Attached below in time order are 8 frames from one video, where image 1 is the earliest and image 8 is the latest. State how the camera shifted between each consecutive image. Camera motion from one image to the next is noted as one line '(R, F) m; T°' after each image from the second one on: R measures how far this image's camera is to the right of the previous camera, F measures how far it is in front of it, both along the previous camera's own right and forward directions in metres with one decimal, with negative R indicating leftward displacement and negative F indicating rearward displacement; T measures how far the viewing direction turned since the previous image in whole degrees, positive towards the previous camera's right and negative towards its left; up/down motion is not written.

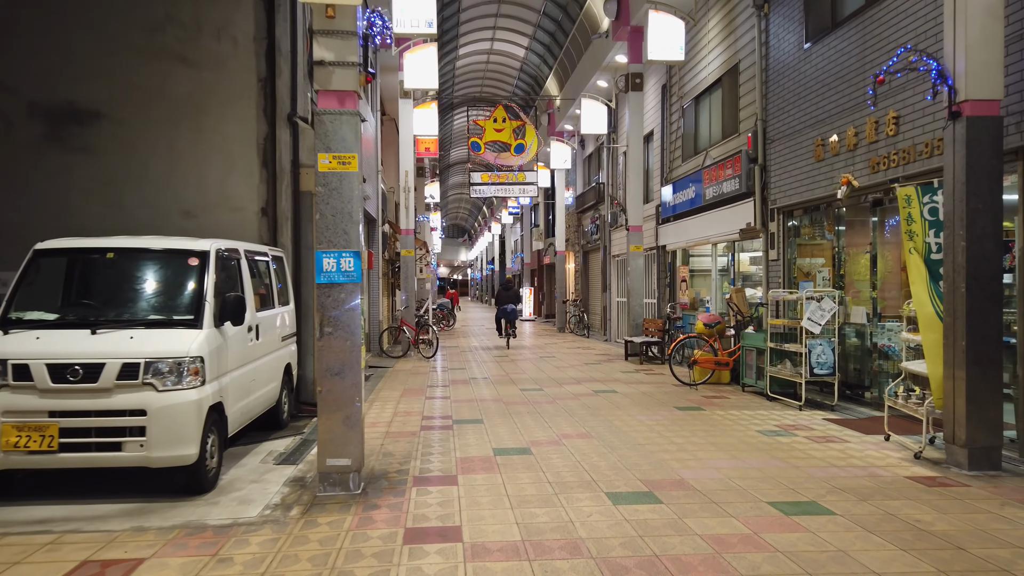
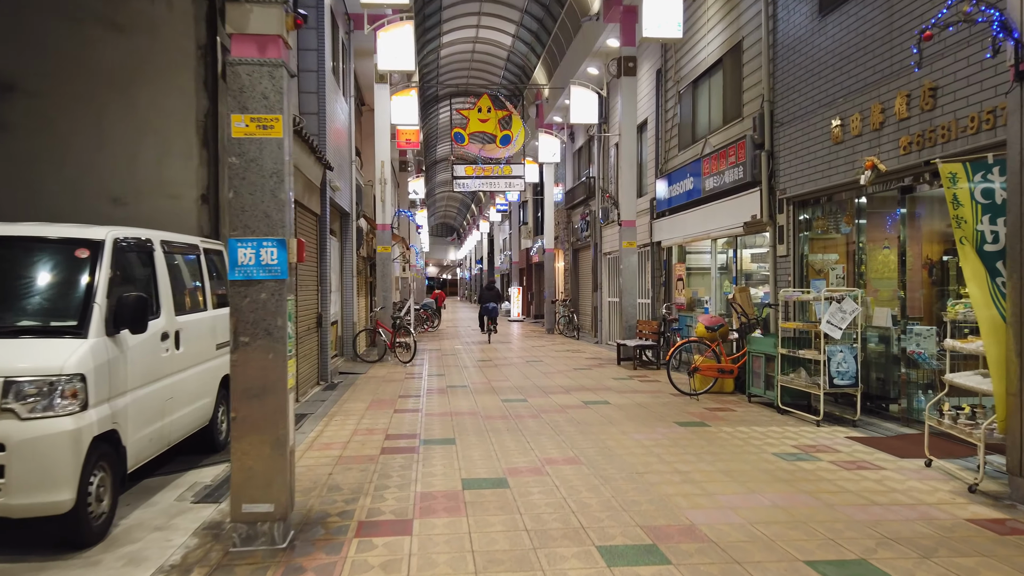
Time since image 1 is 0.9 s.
(+0.1, +0.9) m; +1°
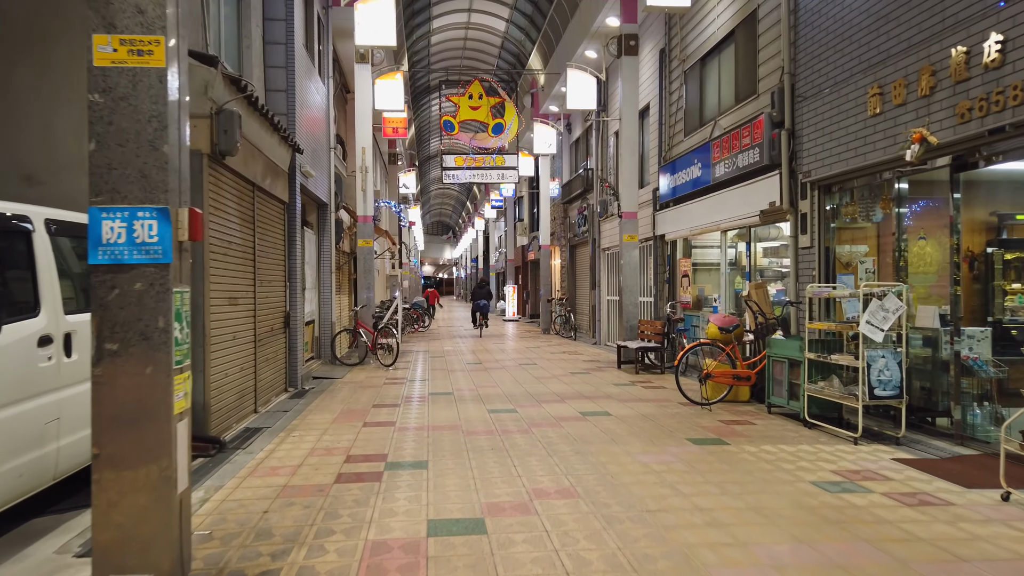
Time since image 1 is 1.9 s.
(+0.1, +0.9) m; 0°
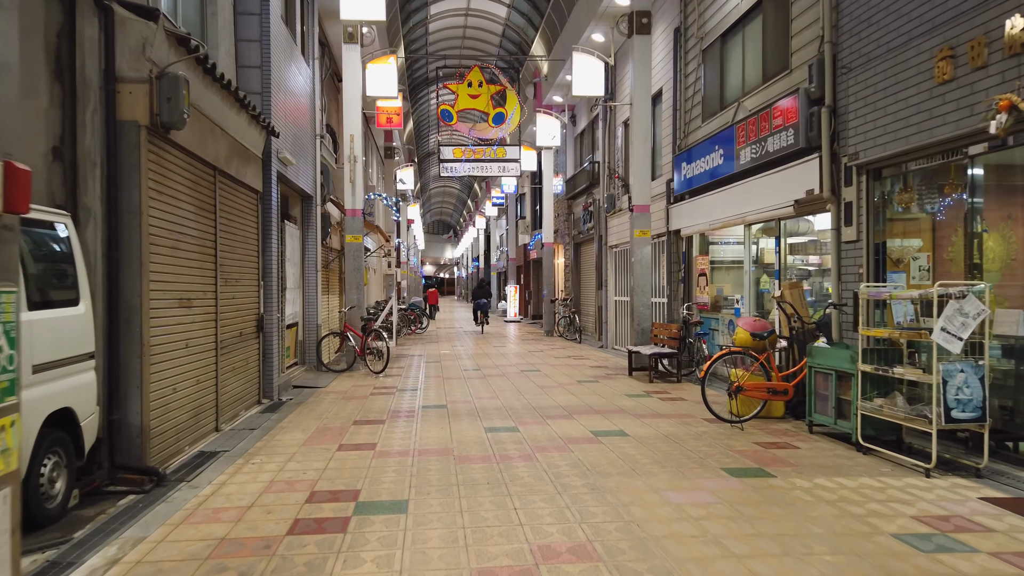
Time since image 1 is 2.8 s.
(0.0, +0.9) m; 0°
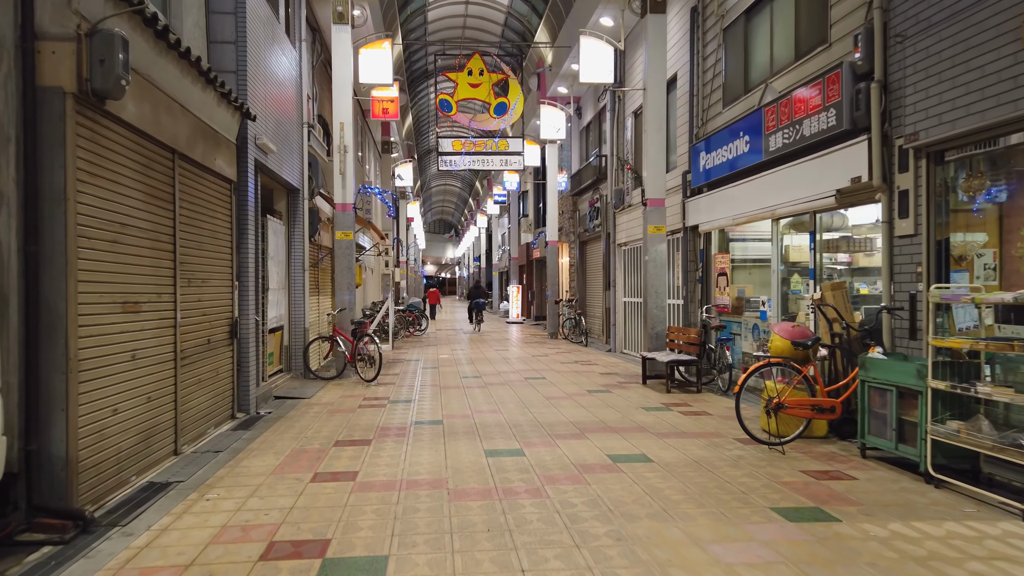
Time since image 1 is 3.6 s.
(0.0, +0.8) m; 0°
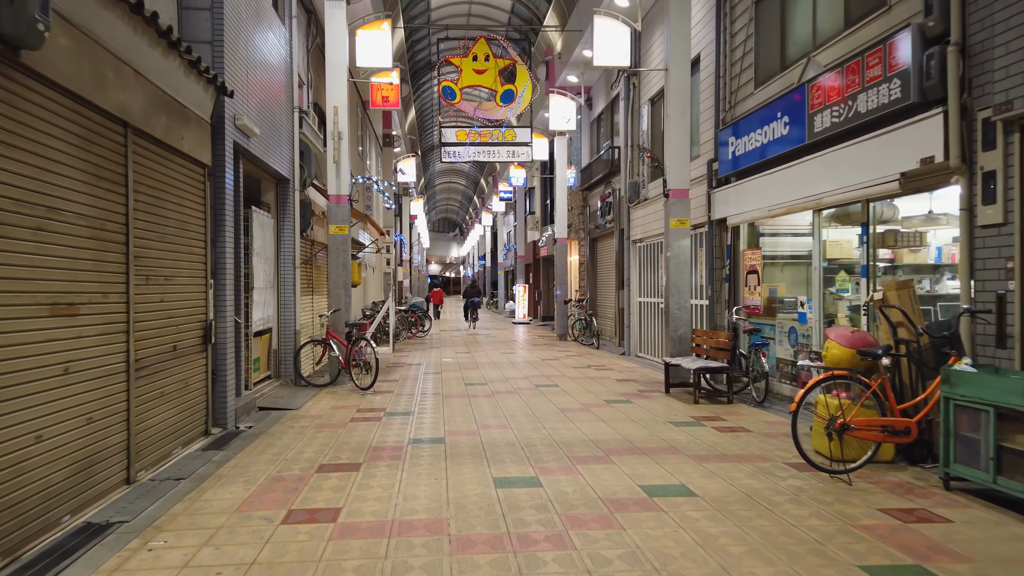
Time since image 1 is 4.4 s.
(-0.1, +0.8) m; 0°
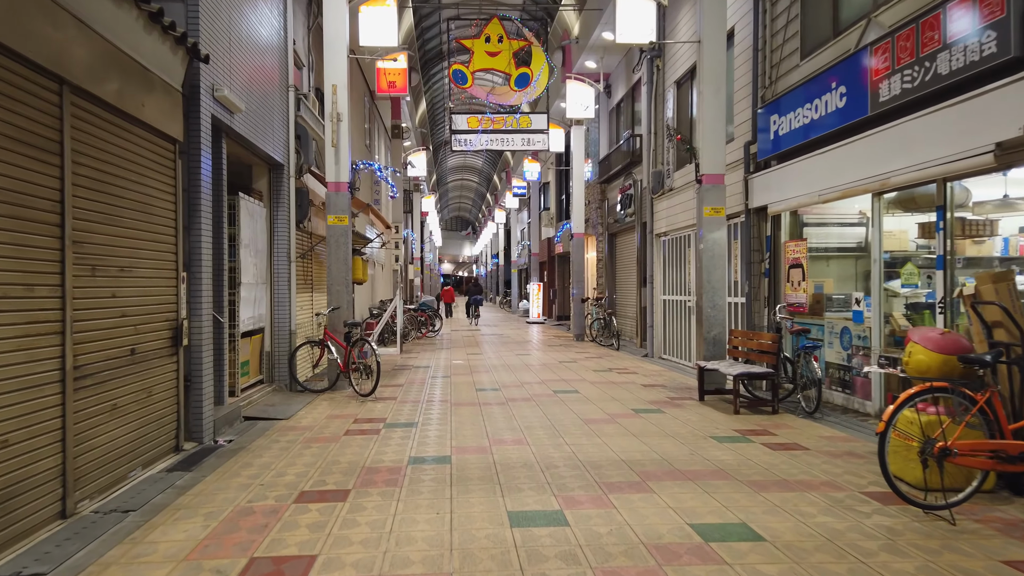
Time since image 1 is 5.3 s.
(0.0, +0.8) m; -1°
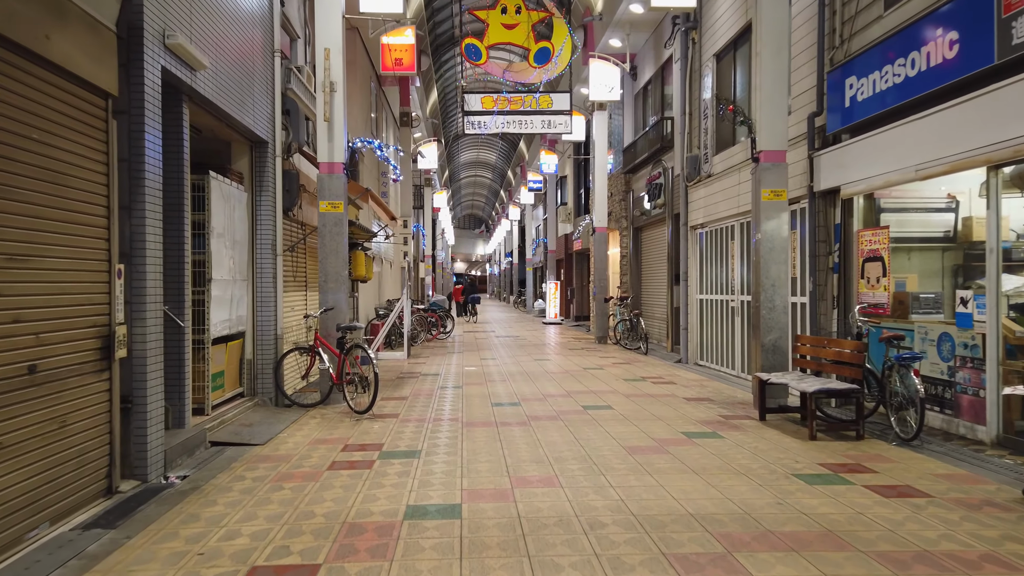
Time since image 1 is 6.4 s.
(-0.1, +1.2) m; -1°
